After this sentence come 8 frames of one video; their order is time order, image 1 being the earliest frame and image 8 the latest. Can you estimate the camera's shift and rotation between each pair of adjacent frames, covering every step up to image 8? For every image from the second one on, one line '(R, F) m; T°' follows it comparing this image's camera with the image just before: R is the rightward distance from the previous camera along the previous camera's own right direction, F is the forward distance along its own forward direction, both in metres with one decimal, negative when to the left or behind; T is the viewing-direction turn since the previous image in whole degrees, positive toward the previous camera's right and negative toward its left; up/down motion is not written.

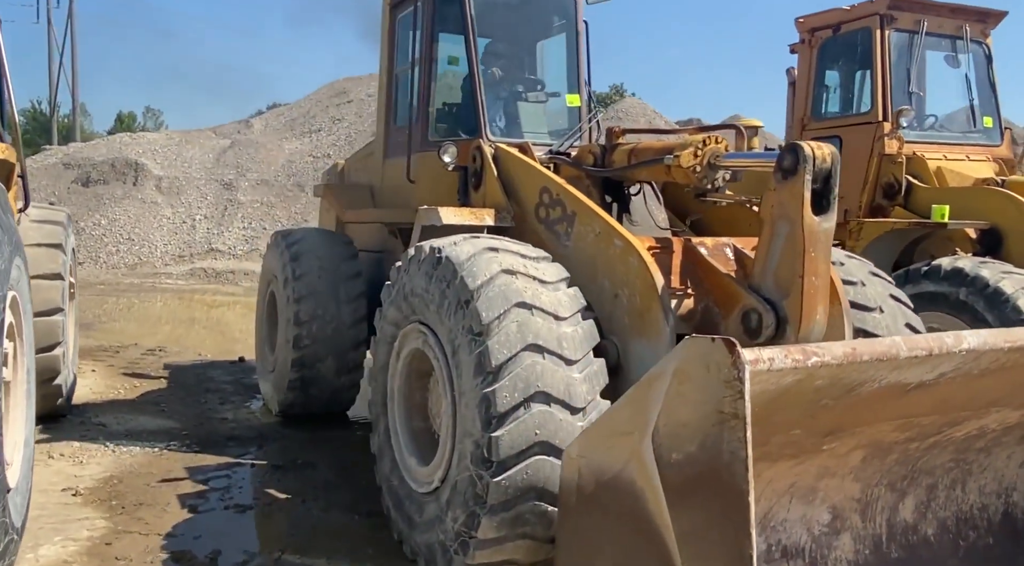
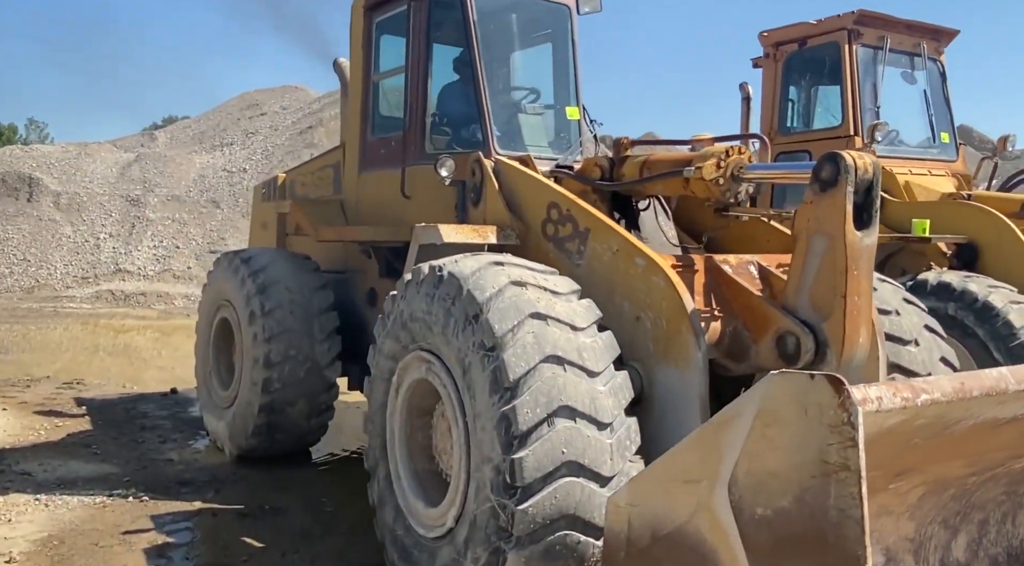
(-0.4, +0.4) m; +6°
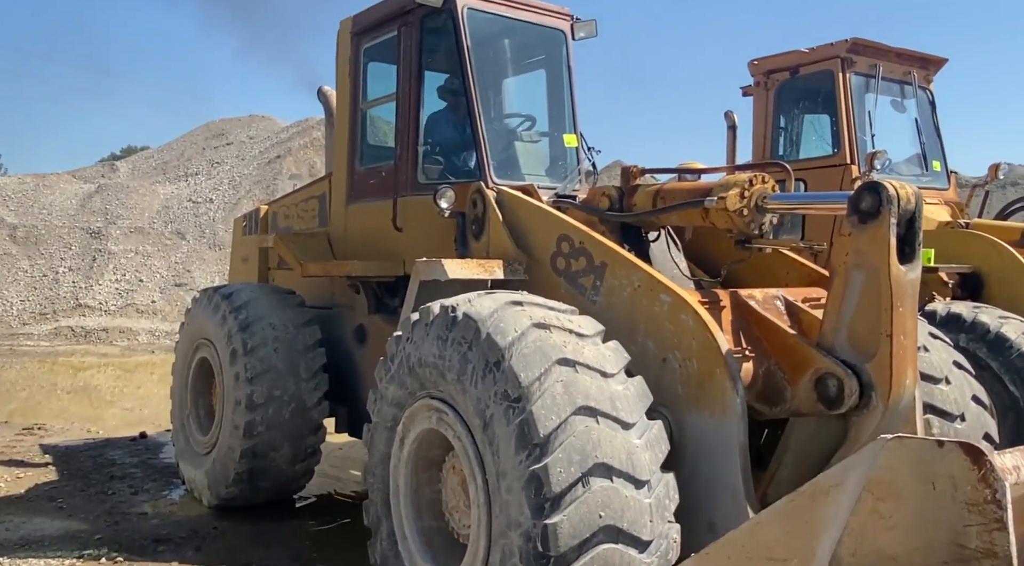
(-0.2, +0.3) m; +2°
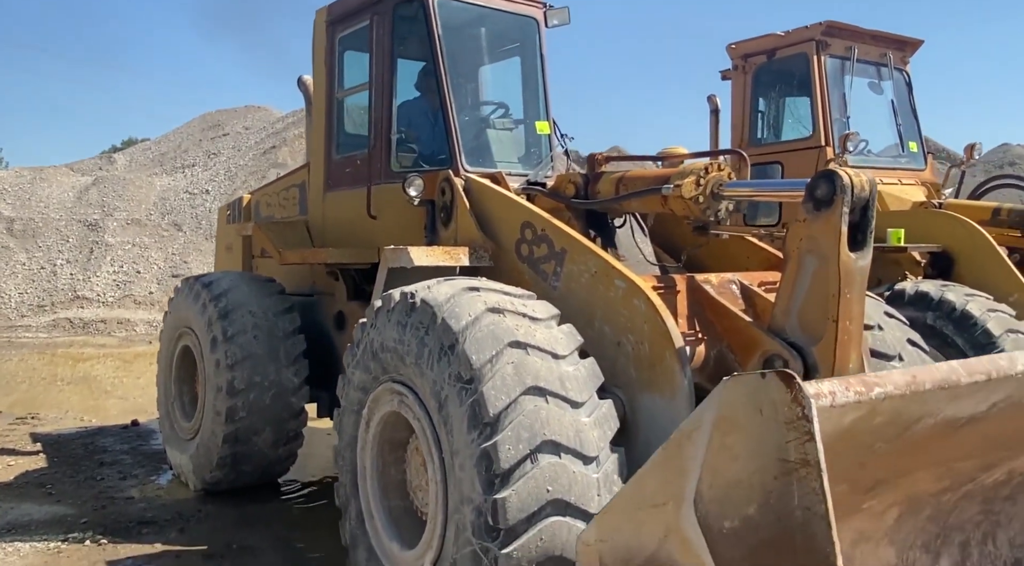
(+0.2, -0.1) m; 0°
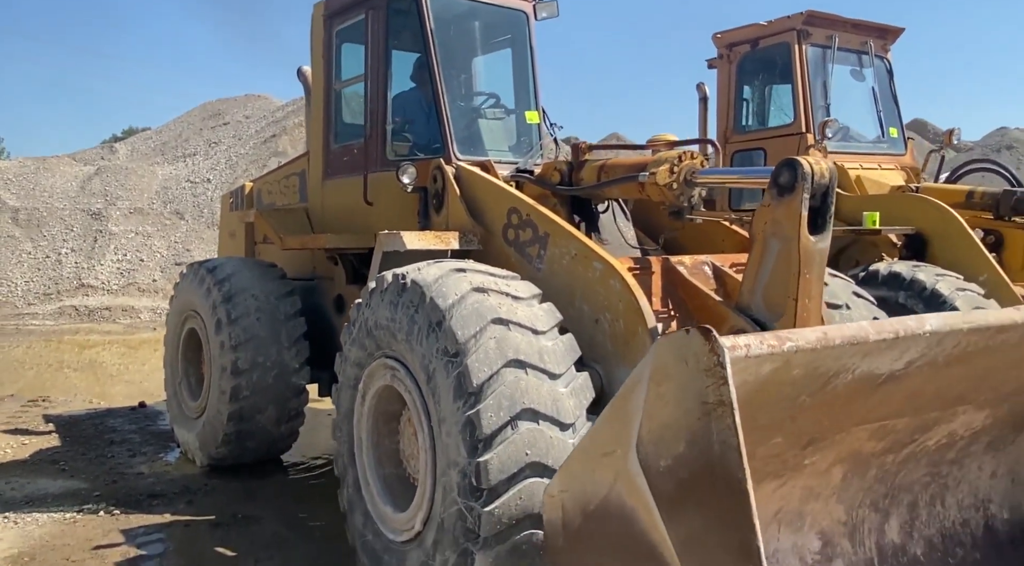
(+0.1, -0.2) m; 0°
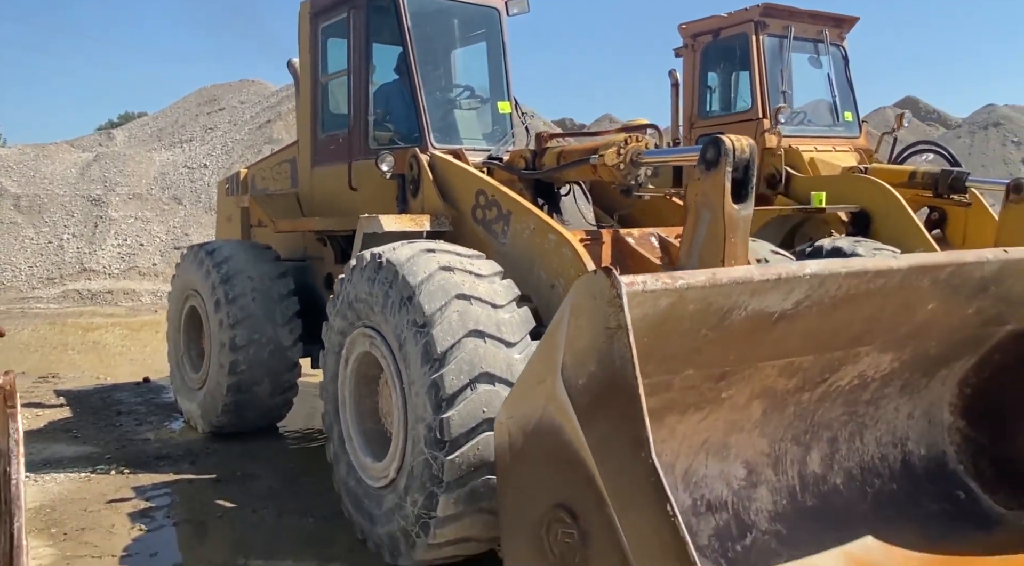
(+0.1, -0.5) m; 0°
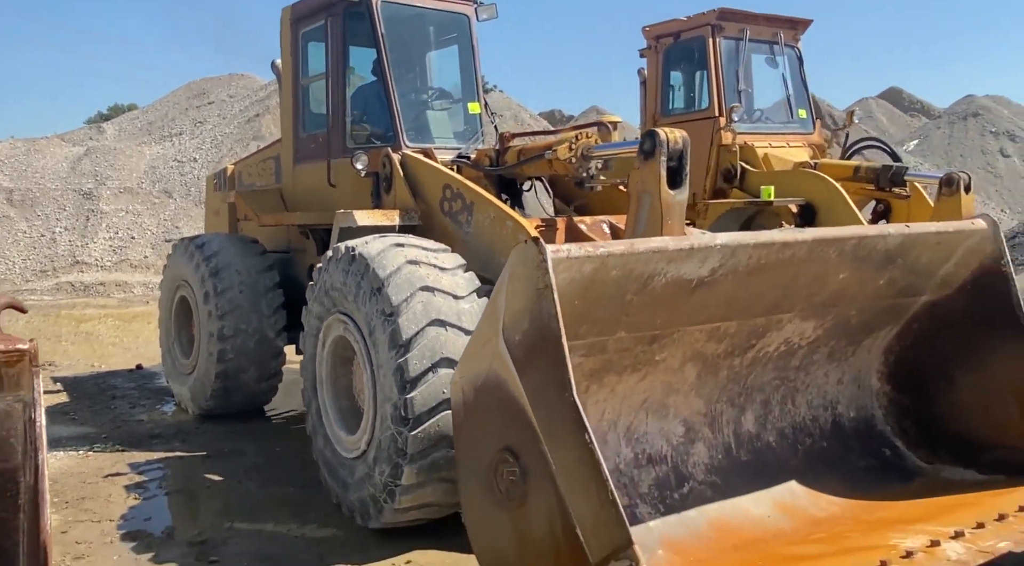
(+0.1, -0.4) m; 0°
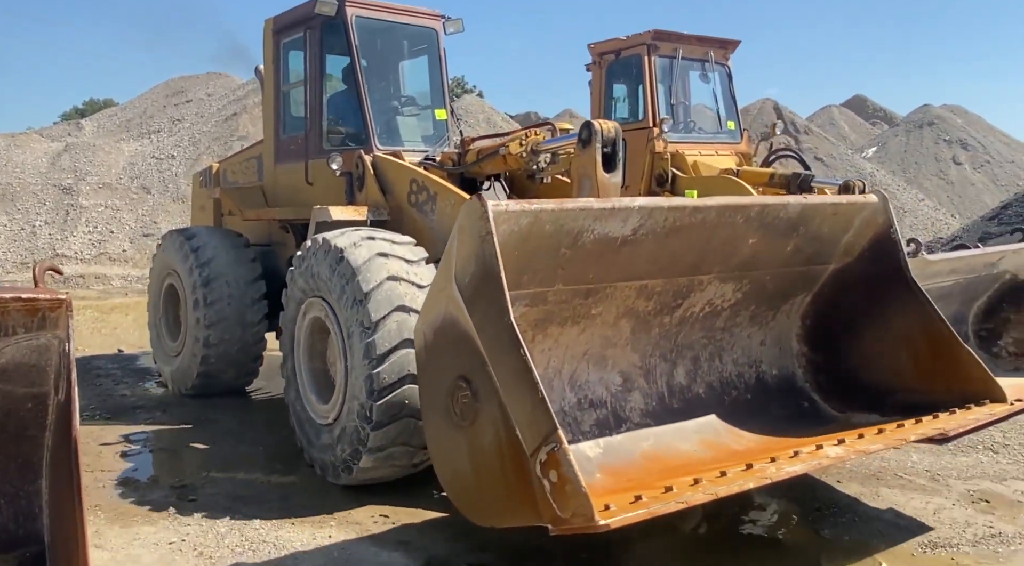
(+0.1, -0.7) m; +2°
